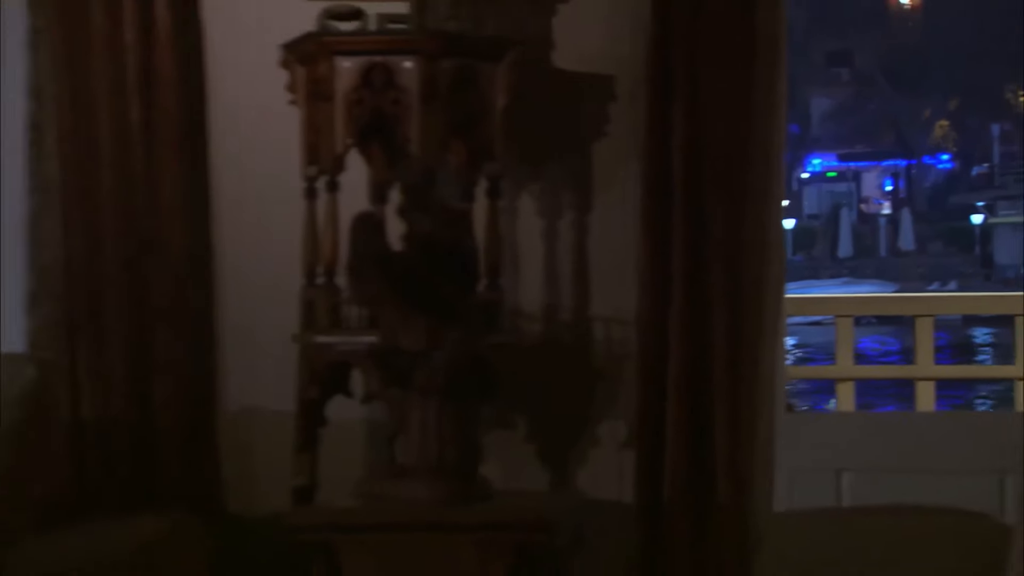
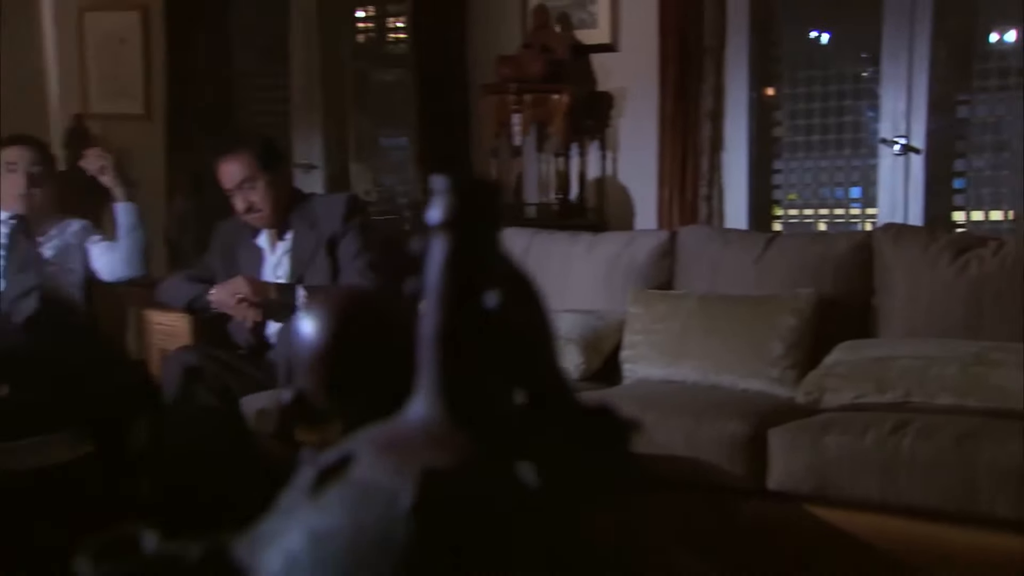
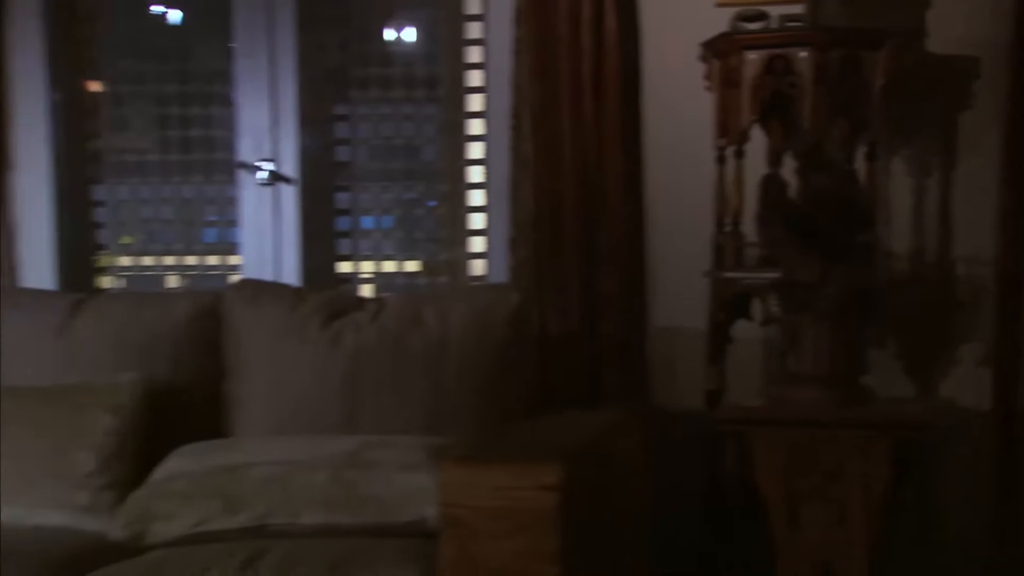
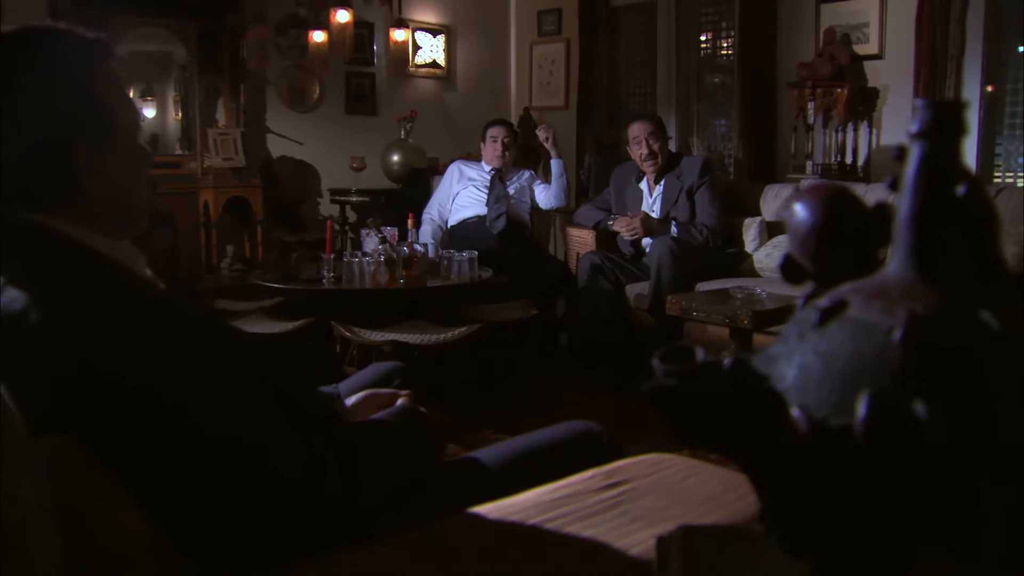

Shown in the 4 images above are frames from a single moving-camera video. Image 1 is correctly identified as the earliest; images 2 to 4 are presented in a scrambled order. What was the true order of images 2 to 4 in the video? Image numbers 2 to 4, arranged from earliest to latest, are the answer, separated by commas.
3, 2, 4
